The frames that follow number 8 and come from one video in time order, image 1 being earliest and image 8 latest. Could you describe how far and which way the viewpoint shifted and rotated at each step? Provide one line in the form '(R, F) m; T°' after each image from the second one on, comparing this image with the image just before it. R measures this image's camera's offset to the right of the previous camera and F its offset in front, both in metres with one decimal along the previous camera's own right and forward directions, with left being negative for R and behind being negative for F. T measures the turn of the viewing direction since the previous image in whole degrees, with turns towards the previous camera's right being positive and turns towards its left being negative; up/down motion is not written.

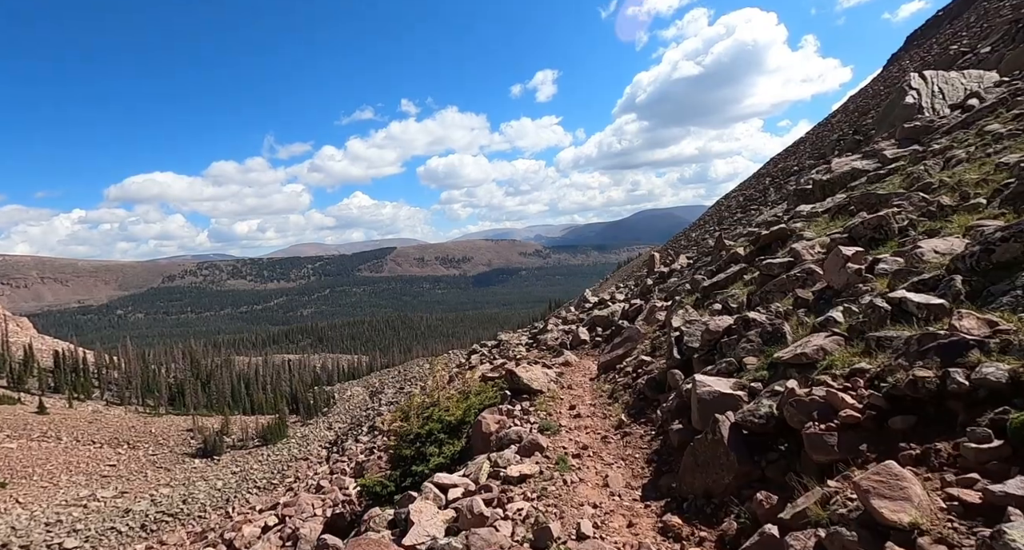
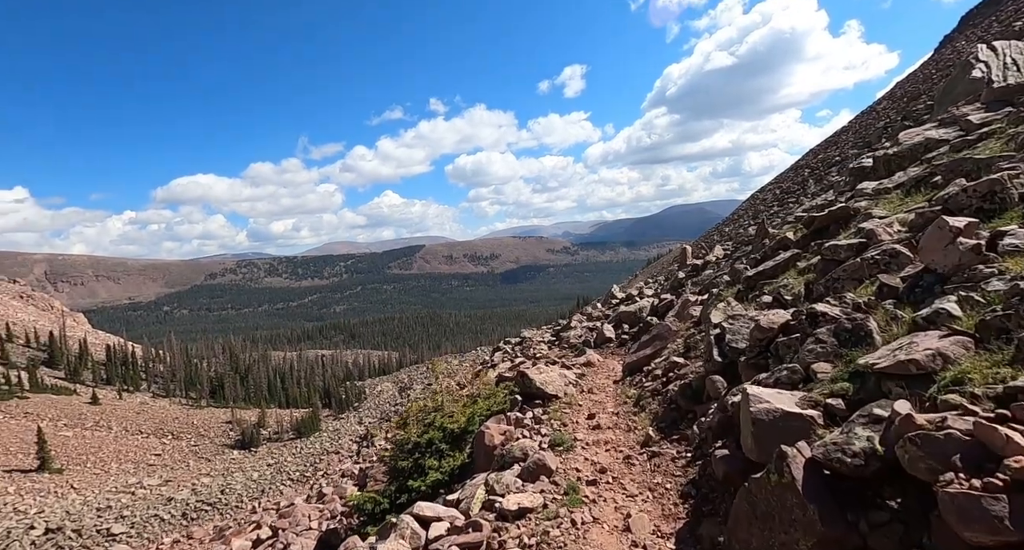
(+0.1, +0.7) m; -3°
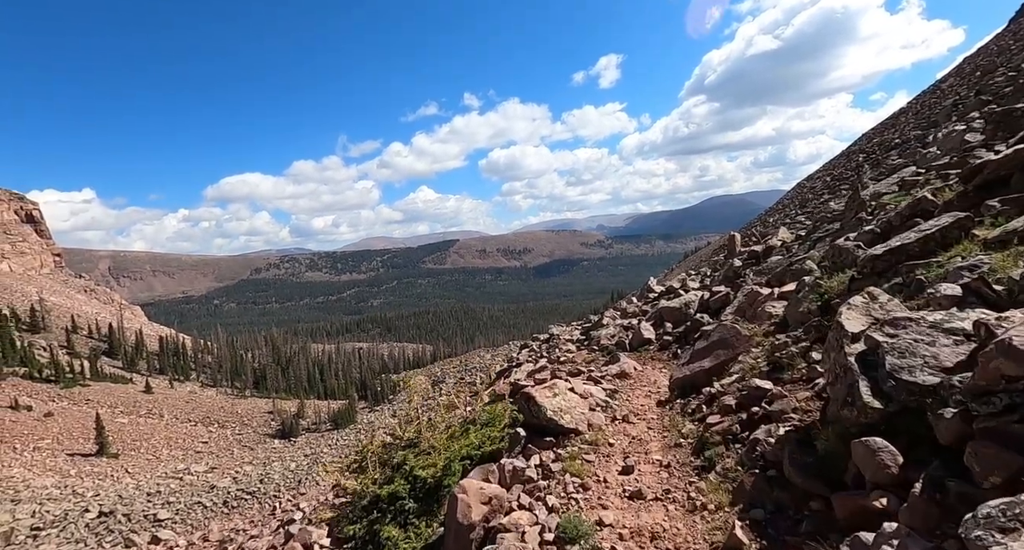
(+0.2, +1.6) m; -3°
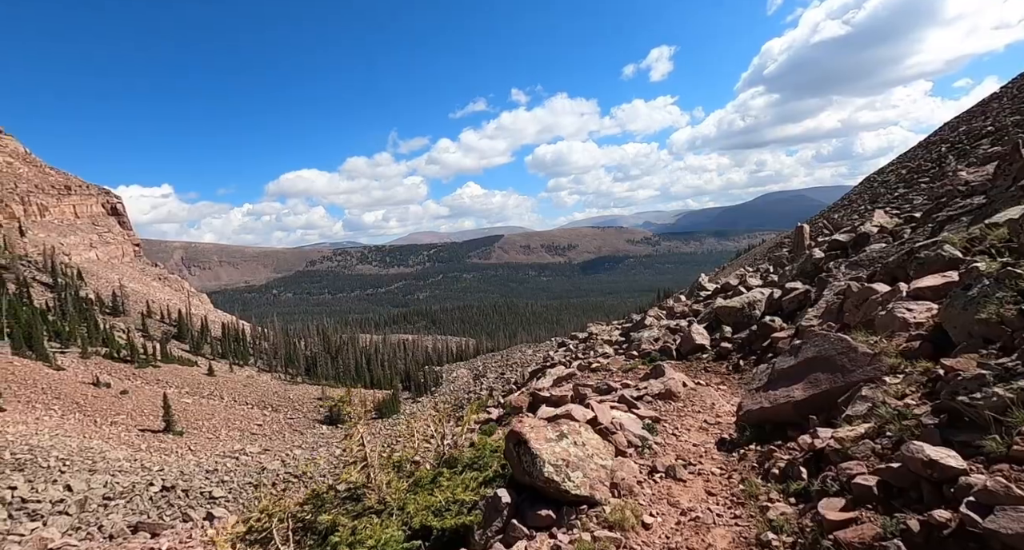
(+0.3, +1.5) m; -4°
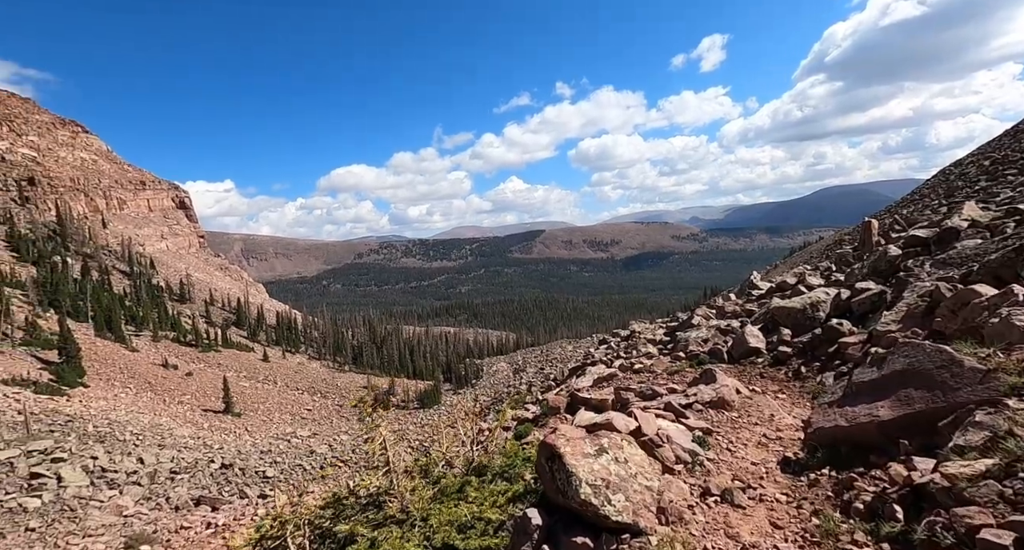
(0.0, +0.4) m; -4°
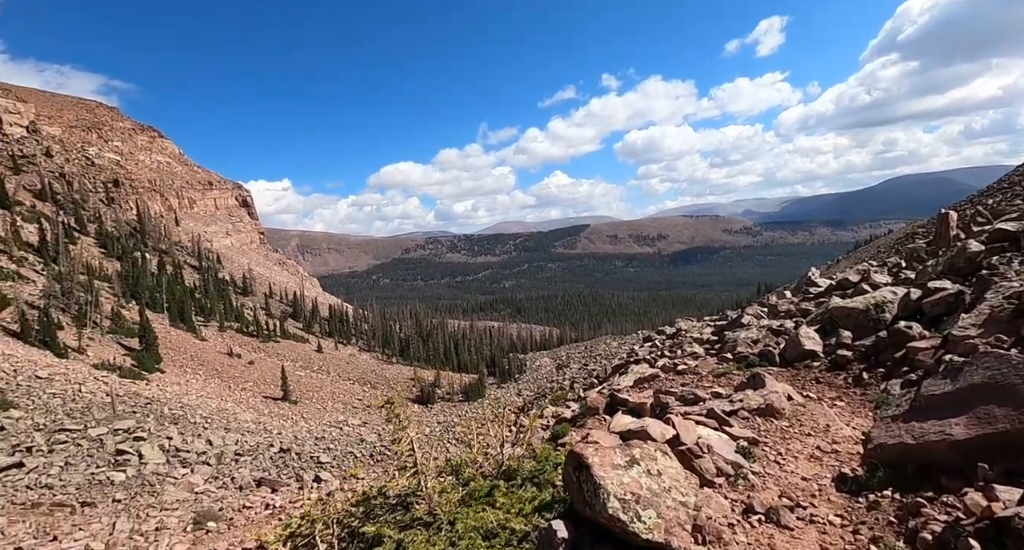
(+0.1, +0.2) m; -4°
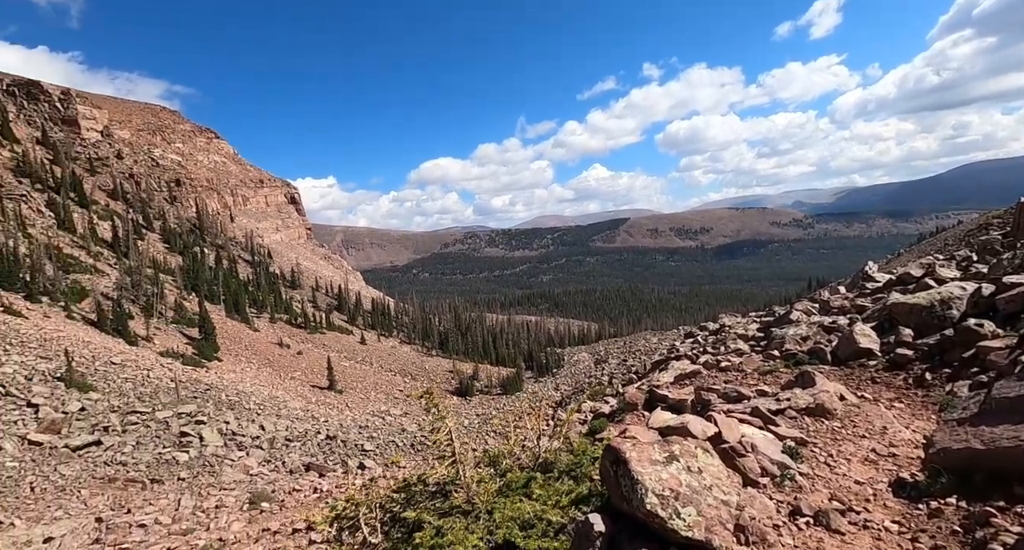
(0.0, +0.1) m; -4°
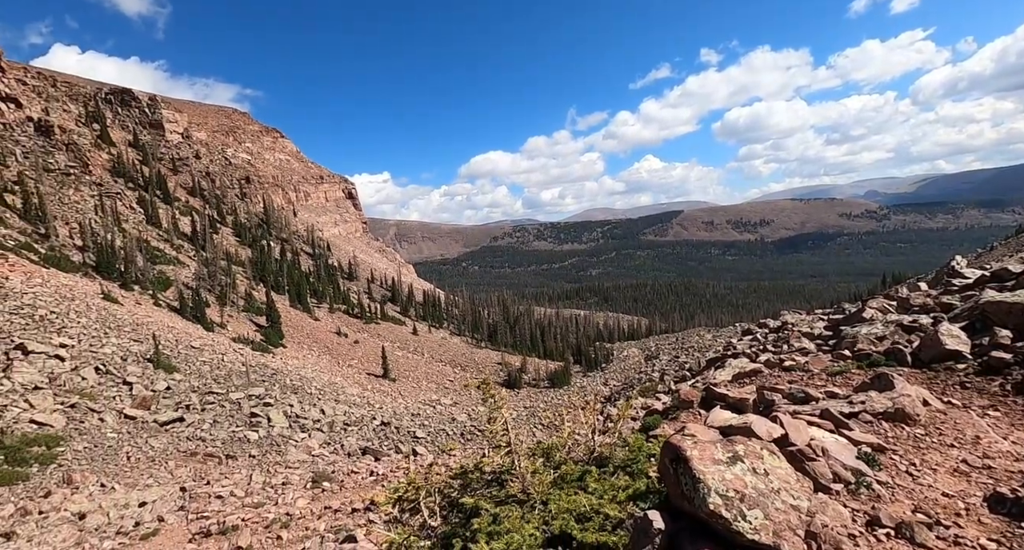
(-0.1, +0.1) m; -5°
